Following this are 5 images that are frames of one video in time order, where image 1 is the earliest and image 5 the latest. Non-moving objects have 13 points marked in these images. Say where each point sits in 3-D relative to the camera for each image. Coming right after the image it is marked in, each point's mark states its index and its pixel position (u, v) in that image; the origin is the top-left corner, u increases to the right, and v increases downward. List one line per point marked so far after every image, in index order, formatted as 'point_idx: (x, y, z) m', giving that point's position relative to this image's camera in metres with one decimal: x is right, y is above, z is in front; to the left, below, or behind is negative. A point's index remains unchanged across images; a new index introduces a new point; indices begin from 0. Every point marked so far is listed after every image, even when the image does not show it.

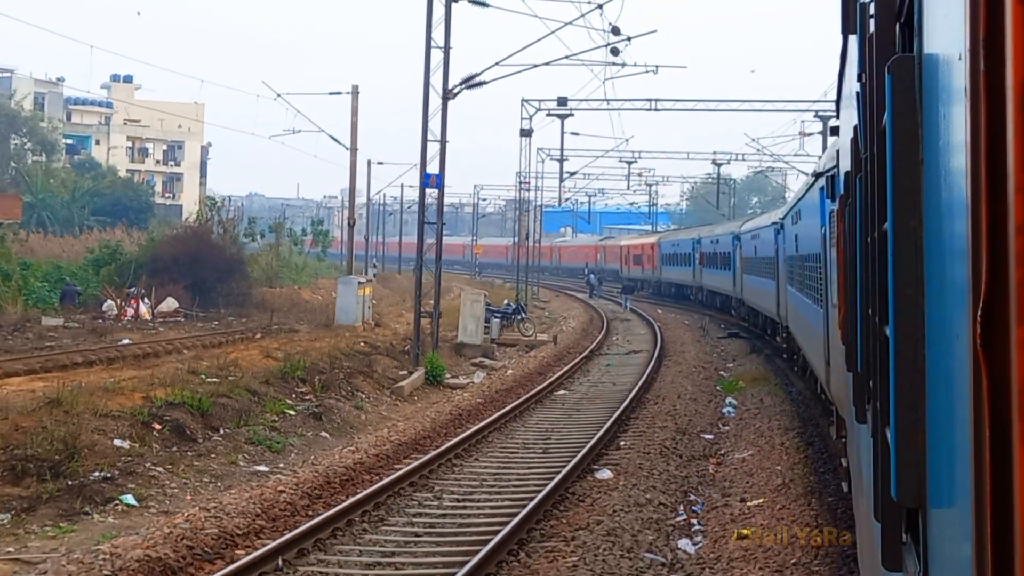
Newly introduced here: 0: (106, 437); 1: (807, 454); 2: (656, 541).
0: (-4.2, -1.6, +10.6) m
1: (+3.2, -1.8, +10.8) m
2: (+1.1, -1.9, +7.8) m
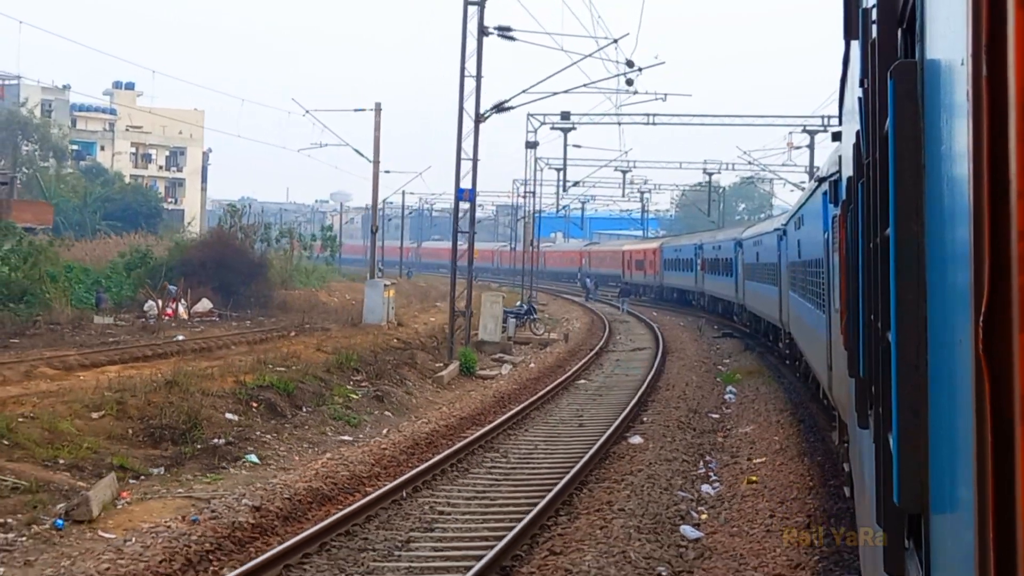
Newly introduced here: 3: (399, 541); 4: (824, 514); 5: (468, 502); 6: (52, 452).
0: (-3.6, -1.5, +12.7) m
1: (+3.8, -1.9, +13.1) m
2: (+1.7, -1.9, +10.0) m
3: (-0.8, -1.9, +7.8) m
4: (+2.6, -1.9, +8.6) m
5: (-0.3, -1.9, +9.4) m
6: (-4.8, -1.7, +10.5) m
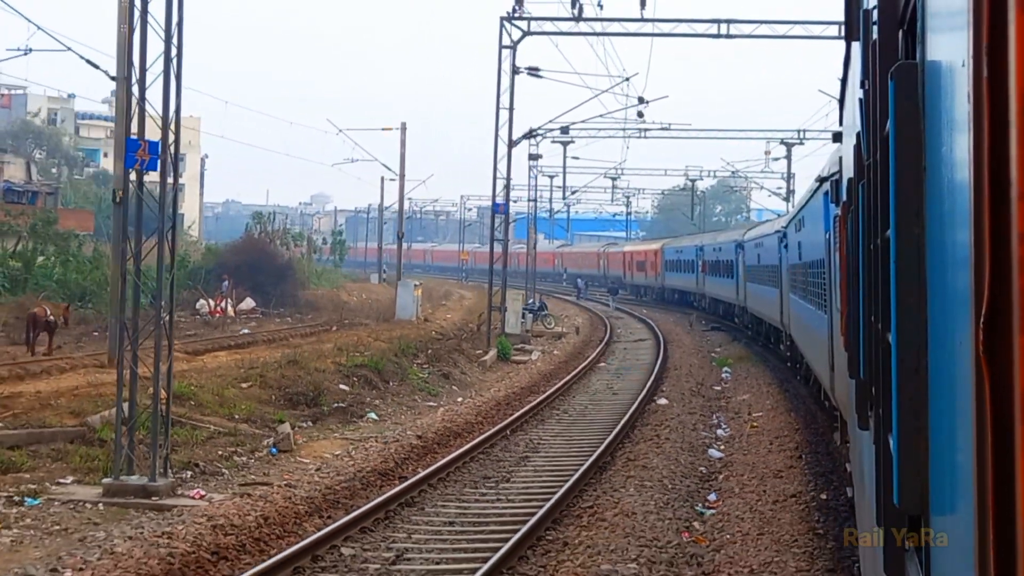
0: (-2.8, -1.5, +16.1) m
1: (+4.6, -1.8, +16.7) m
2: (+2.6, -1.9, +13.6) m
3: (+0.1, -1.9, +11.3) m
4: (+3.5, -1.9, +12.2) m
5: (+0.6, -1.9, +12.9) m
6: (-3.9, -1.7, +13.9) m
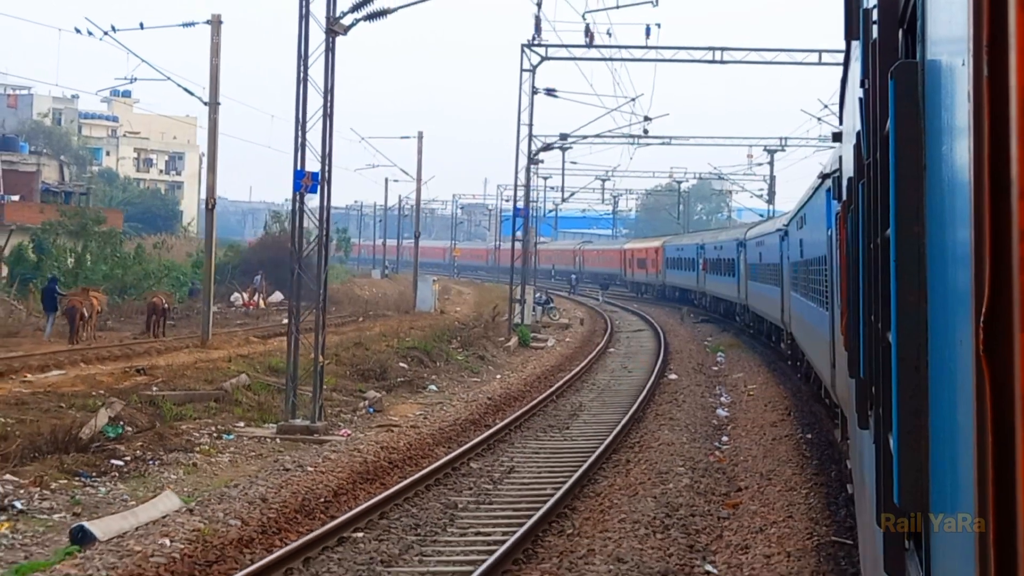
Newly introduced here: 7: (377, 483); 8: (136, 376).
0: (-2.2, -1.4, +19.1) m
1: (+5.2, -1.7, +19.8) m
2: (+3.2, -1.8, +16.7) m
3: (+0.8, -1.8, +14.3) m
4: (+4.3, -1.8, +15.3) m
5: (+1.3, -1.8, +16.0) m
6: (-3.2, -1.6, +16.9) m
7: (-1.2, -1.8, +9.3) m
8: (-5.5, -1.3, +14.9) m
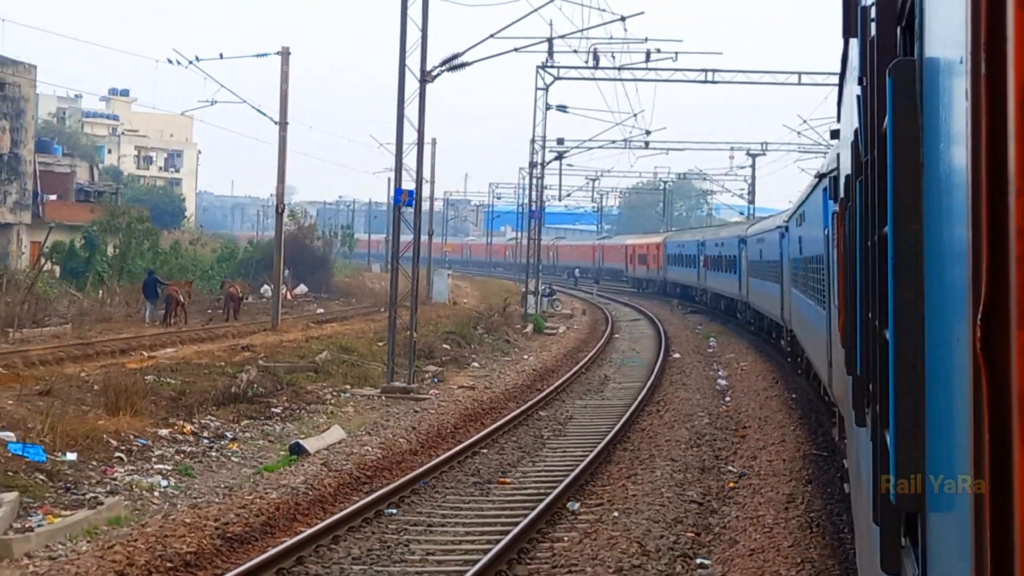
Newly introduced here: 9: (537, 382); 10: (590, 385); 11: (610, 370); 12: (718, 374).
0: (-1.6, -1.2, +22.3) m
1: (+5.8, -1.5, +23.2) m
2: (+3.9, -1.6, +20.0) m
3: (+1.5, -1.6, +17.7) m
4: (+4.9, -1.6, +18.7) m
5: (+1.9, -1.6, +19.3) m
6: (-2.6, -1.4, +20.1) m
7: (-0.4, -1.7, +12.6) m
8: (-4.8, -1.2, +18.0) m
9: (+0.4, -1.6, +16.7) m
10: (+1.3, -1.7, +17.0) m
11: (+1.9, -1.6, +19.2) m
12: (+3.9, -1.7, +19.3) m
